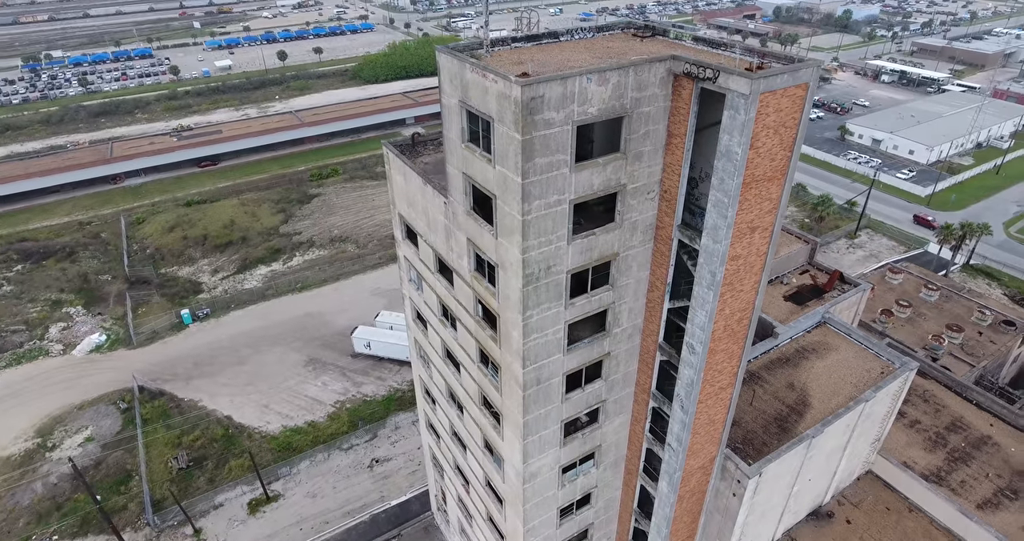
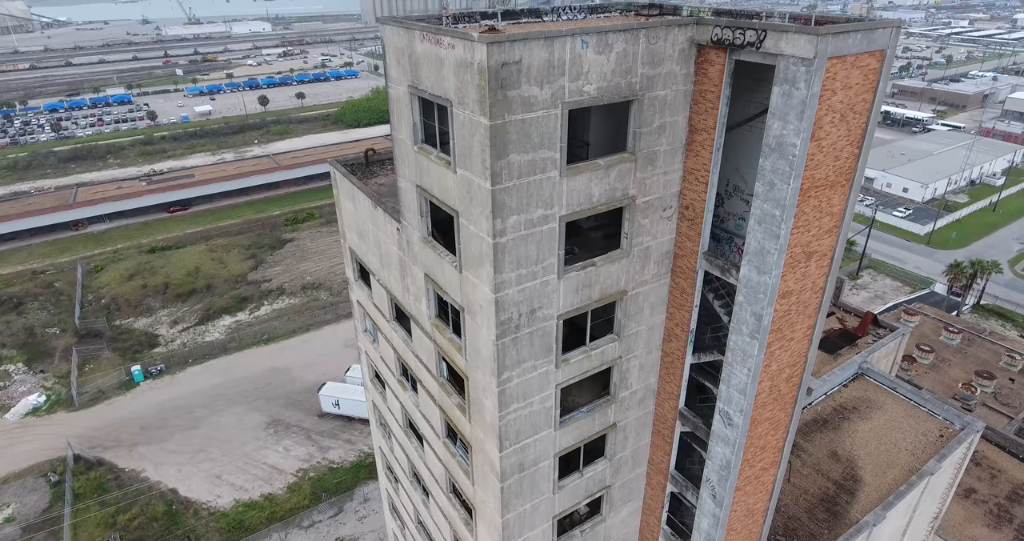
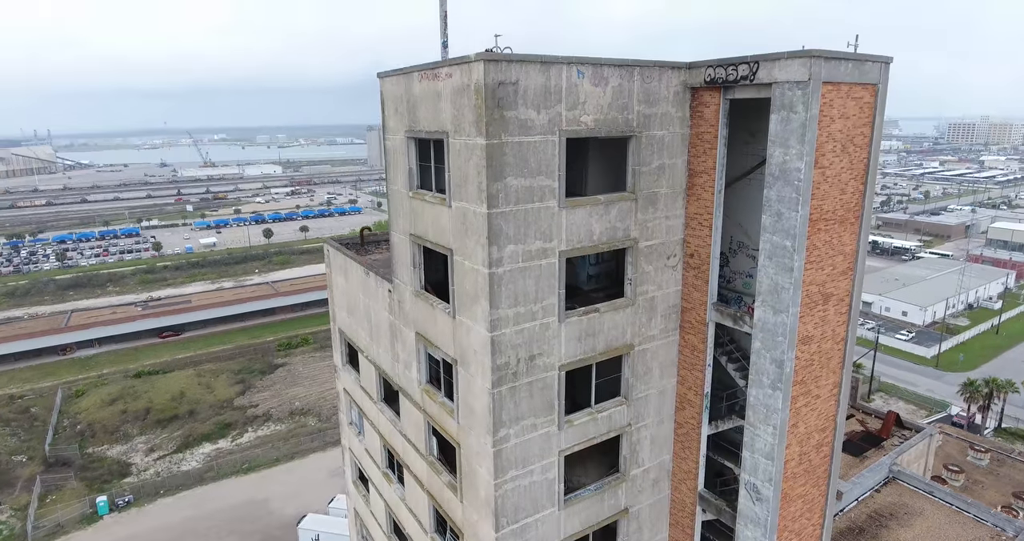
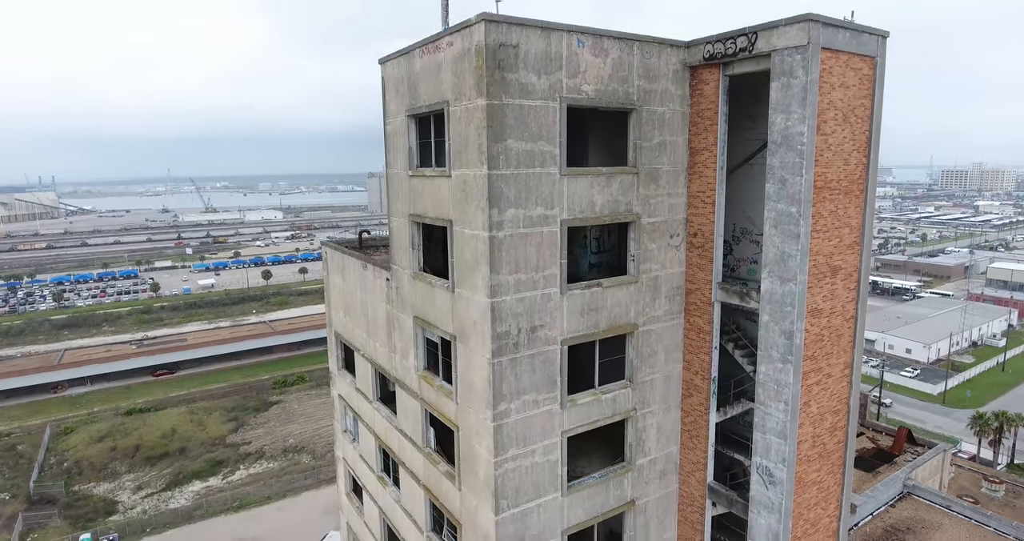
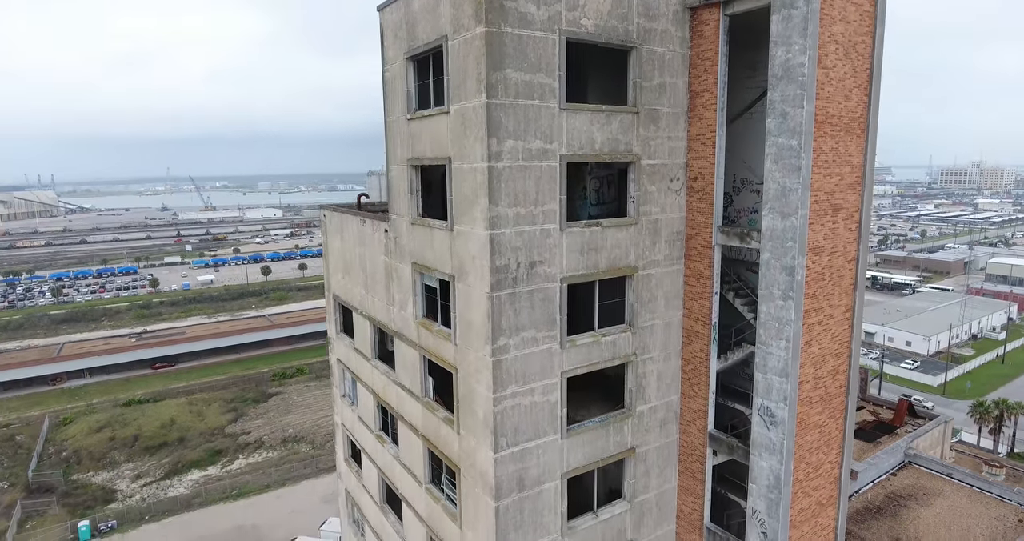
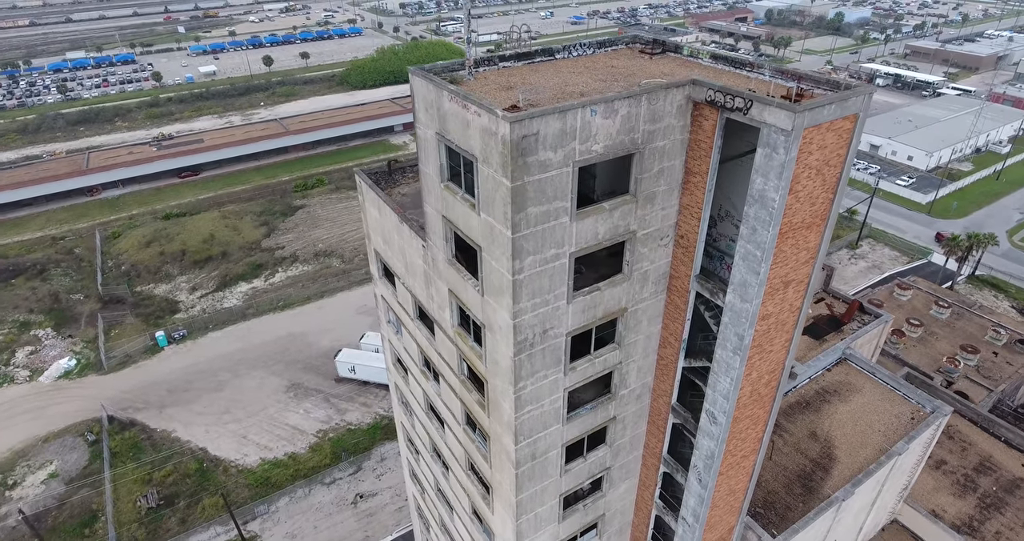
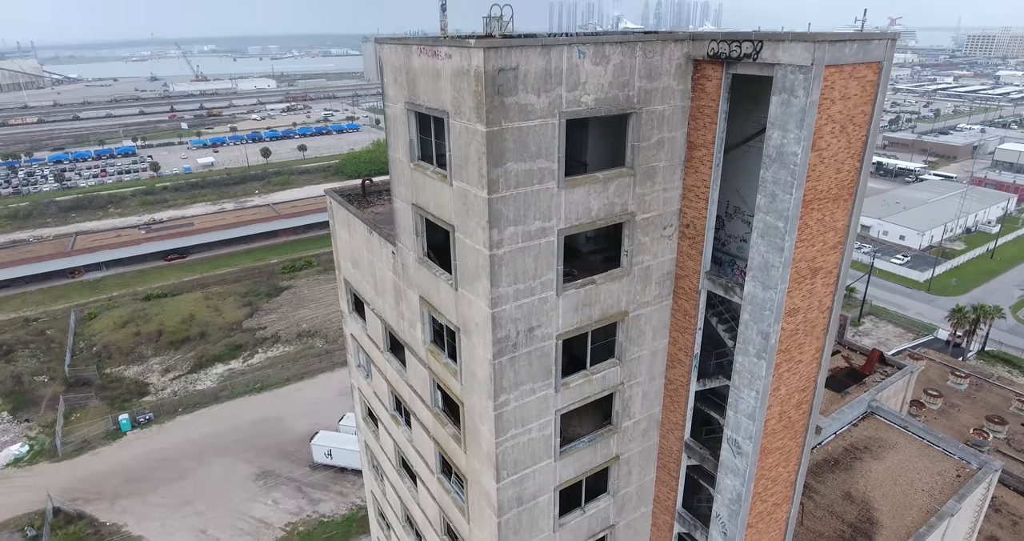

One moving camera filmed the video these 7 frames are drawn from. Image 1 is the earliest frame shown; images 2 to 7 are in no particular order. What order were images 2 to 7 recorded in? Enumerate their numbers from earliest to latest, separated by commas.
6, 2, 7, 3, 4, 5
